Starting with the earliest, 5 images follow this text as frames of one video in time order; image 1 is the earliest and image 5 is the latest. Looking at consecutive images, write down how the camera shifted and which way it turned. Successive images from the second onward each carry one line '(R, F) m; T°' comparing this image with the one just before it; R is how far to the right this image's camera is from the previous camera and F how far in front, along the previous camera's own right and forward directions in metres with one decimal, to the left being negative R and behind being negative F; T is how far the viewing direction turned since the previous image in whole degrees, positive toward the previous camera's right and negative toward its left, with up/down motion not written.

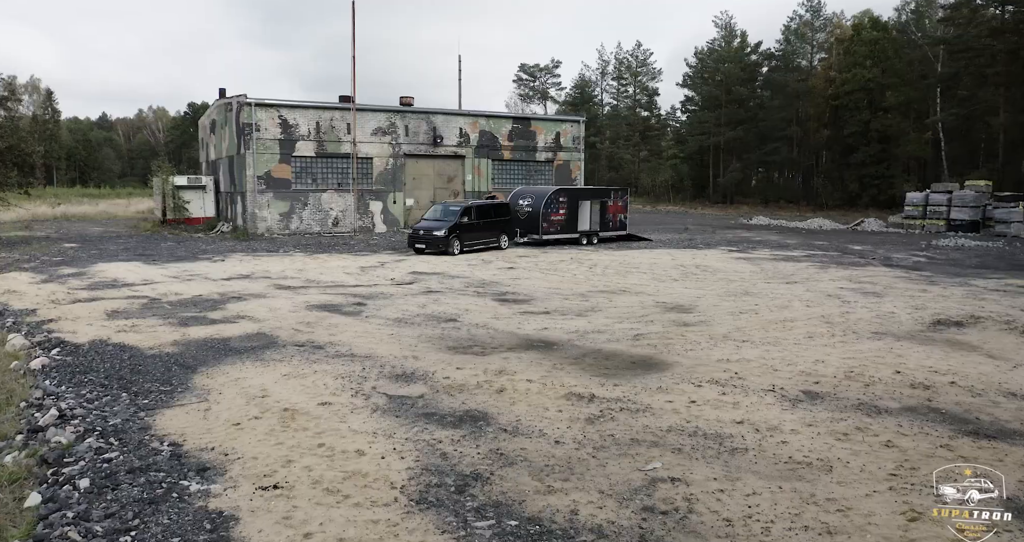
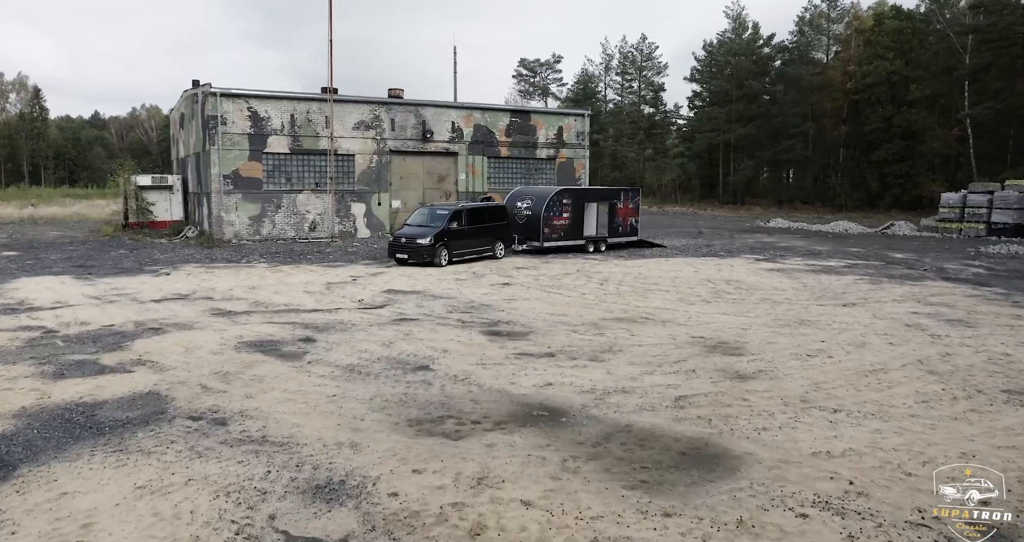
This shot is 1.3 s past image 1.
(+0.1, +3.1) m; 0°
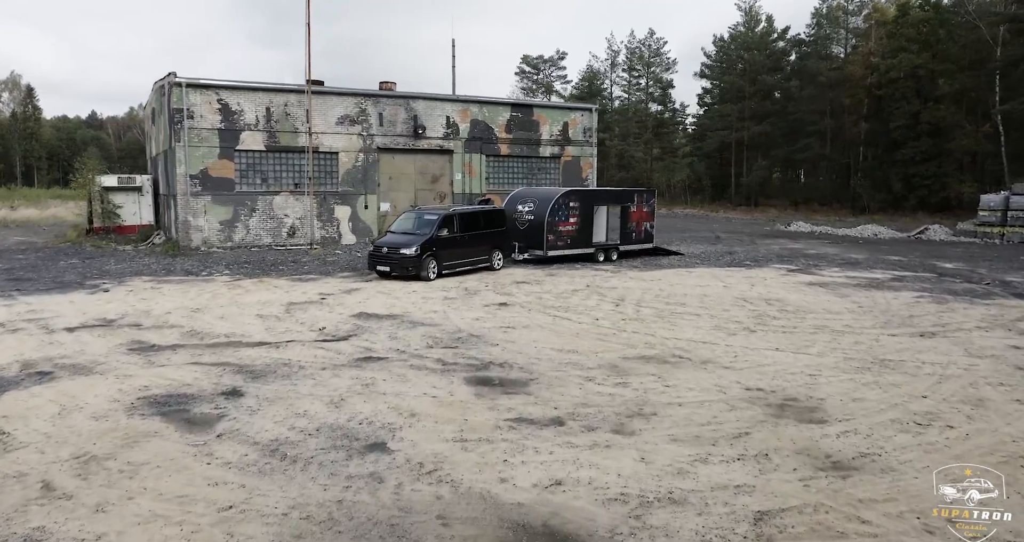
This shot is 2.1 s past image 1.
(+0.1, +2.7) m; 0°
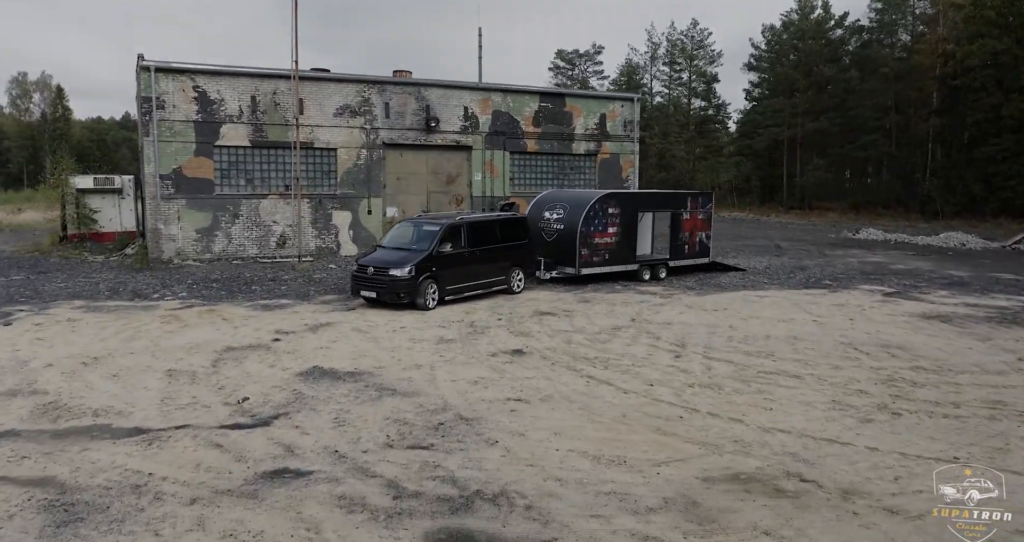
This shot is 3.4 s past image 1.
(+0.2, +3.8) m; -3°
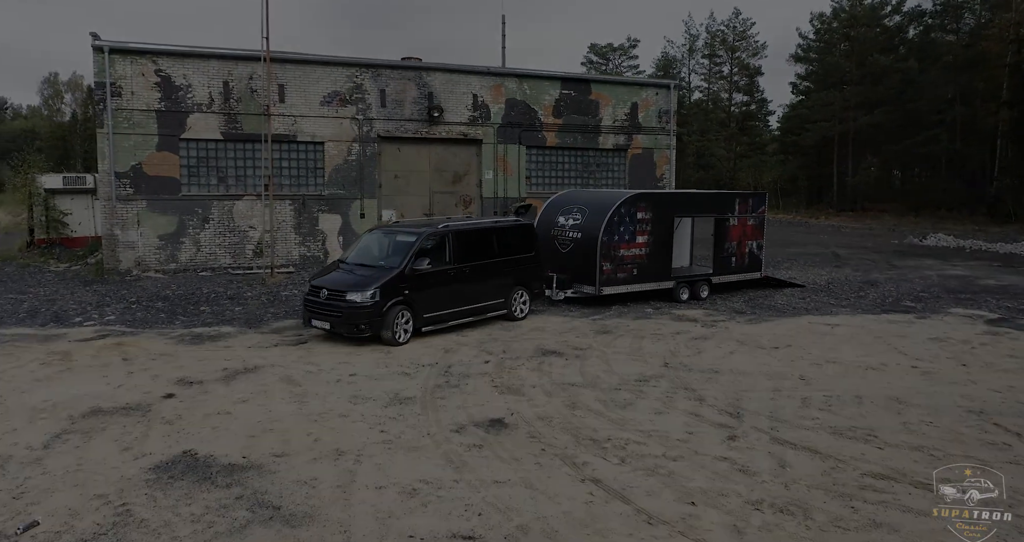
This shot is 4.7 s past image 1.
(+0.5, +3.0) m; -3°
